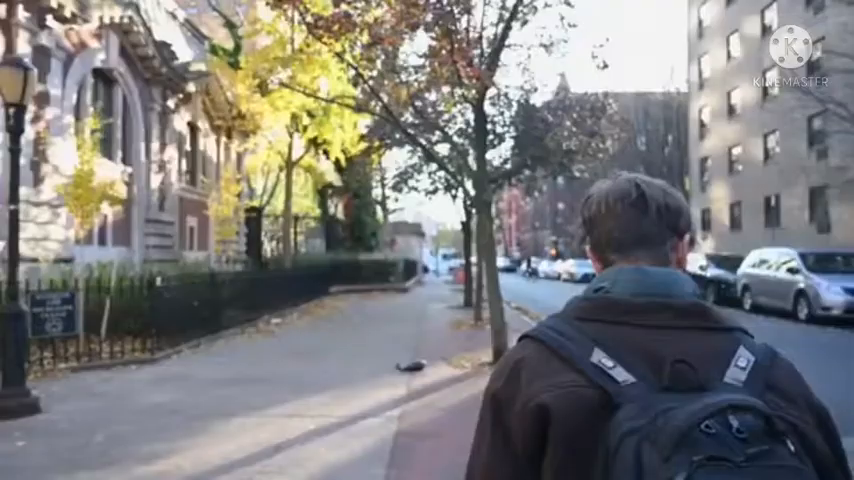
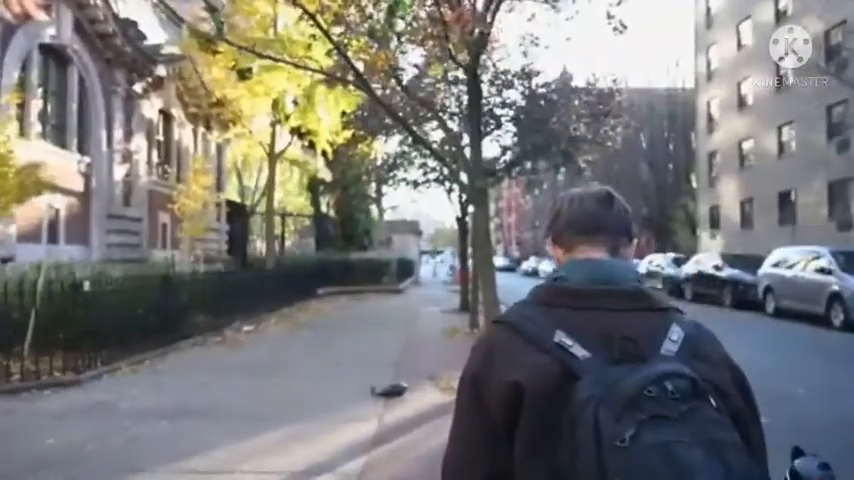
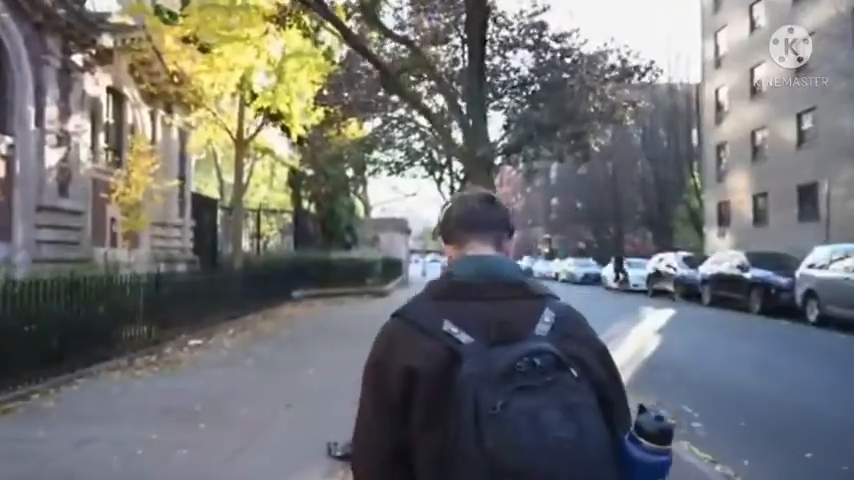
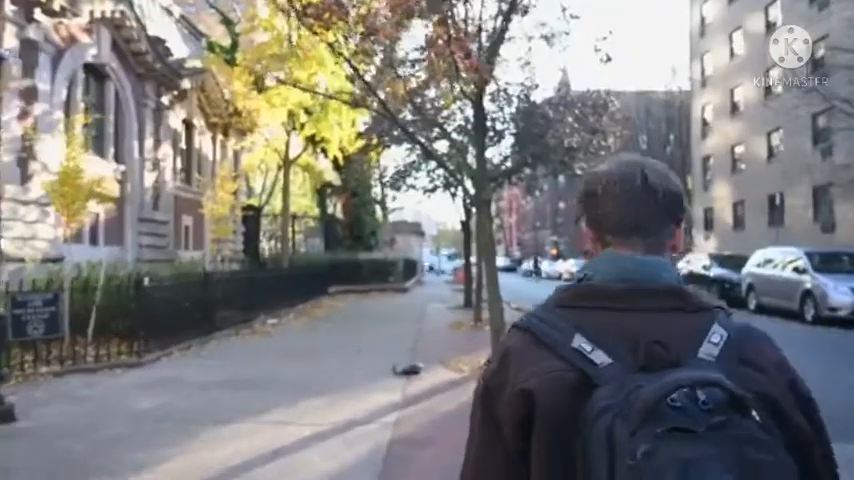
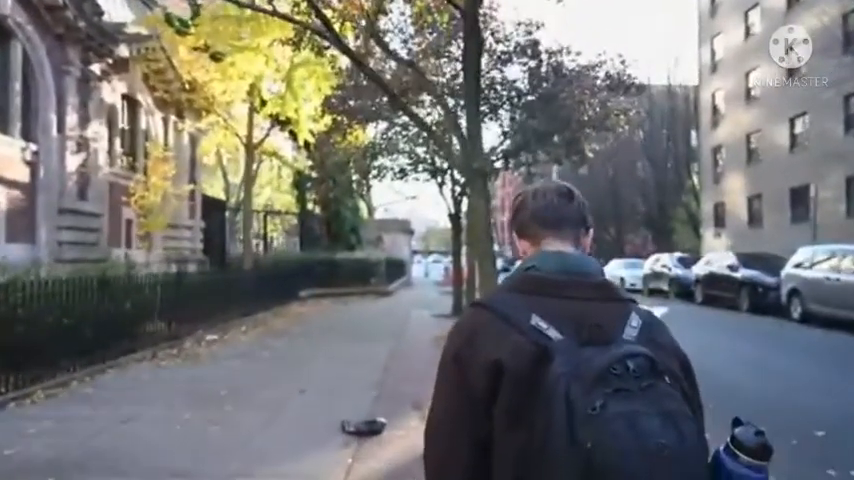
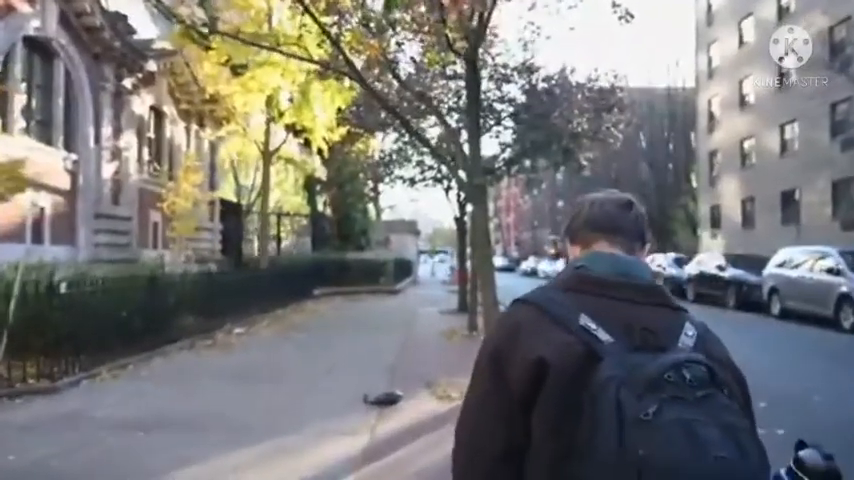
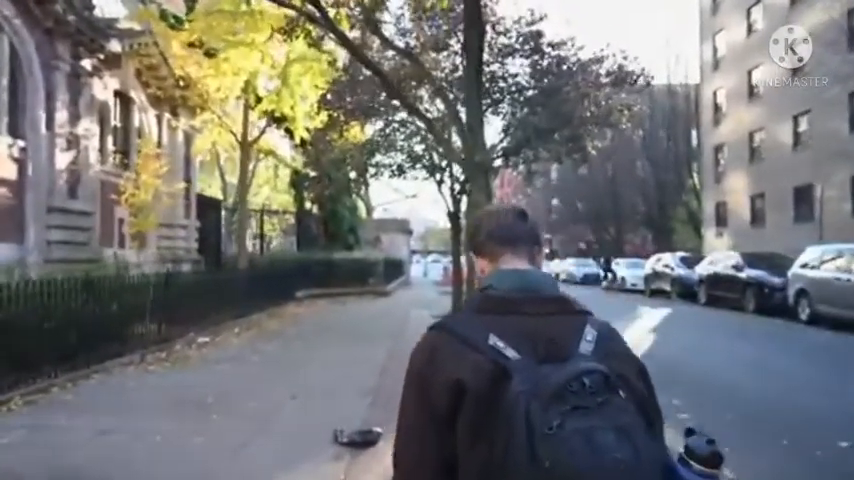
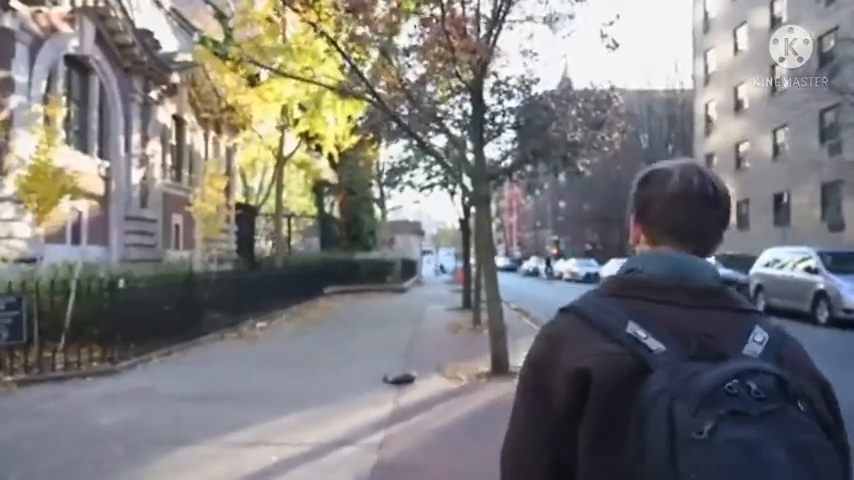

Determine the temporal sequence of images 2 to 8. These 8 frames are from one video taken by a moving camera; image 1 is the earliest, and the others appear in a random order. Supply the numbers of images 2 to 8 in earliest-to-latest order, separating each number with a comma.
4, 8, 2, 6, 5, 7, 3
